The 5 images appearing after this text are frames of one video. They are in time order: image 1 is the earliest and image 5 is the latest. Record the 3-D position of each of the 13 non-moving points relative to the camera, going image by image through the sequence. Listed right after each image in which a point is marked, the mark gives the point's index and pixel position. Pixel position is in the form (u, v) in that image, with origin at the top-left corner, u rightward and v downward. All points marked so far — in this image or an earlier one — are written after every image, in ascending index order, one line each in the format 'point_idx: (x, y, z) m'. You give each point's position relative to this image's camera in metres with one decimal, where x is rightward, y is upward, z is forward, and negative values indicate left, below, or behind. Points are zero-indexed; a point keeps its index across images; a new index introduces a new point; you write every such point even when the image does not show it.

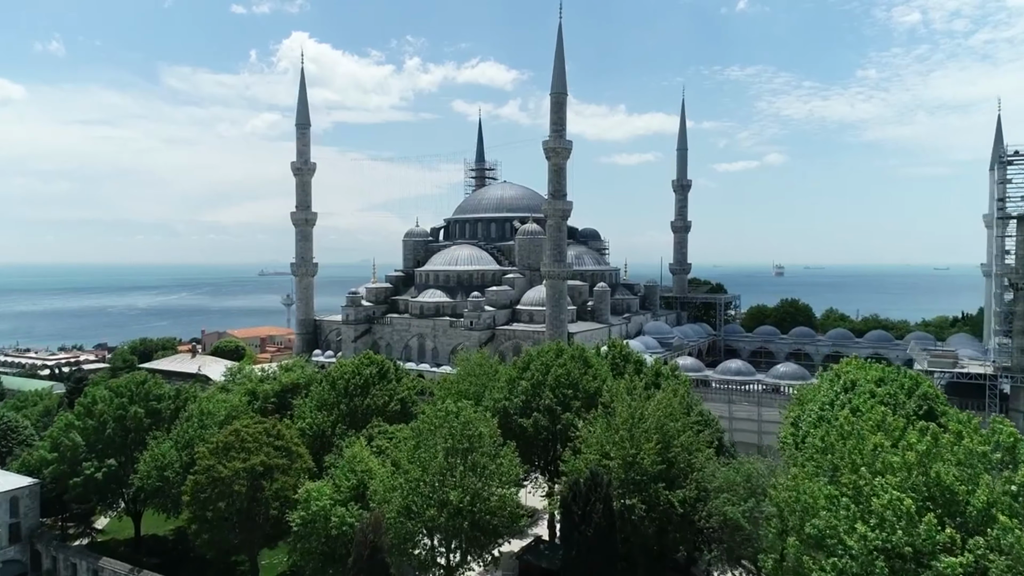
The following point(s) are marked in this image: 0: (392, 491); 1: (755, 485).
0: (-6.1, -10.4, +18.7) m
1: (+12.1, -9.8, +18.2) m
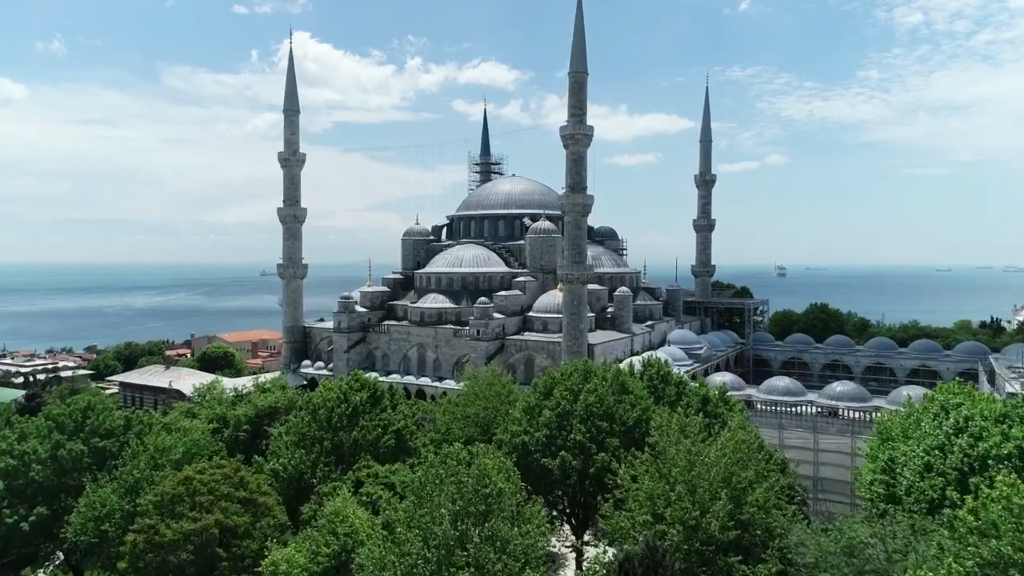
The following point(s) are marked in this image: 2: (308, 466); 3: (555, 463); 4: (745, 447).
0: (-5.0, -10.8, +14.1) m
1: (+13.2, -10.3, +13.7) m
2: (-10.9, -9.5, +19.6) m
3: (+2.2, -9.1, +19.0) m
4: (+10.7, -7.3, +16.8) m
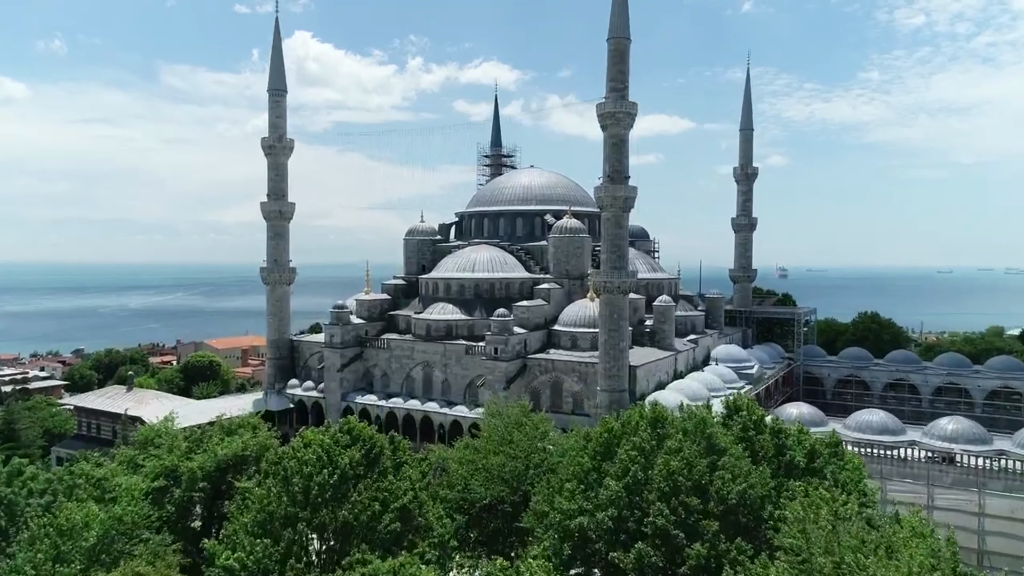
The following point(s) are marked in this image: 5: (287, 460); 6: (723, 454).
0: (-3.0, -11.6, +8.3) m
1: (+15.2, -11.1, +7.9) m
2: (-8.9, -10.2, +13.8) m
3: (+4.2, -9.9, +13.2) m
4: (+12.7, -8.1, +11.0) m
5: (-9.4, -7.2, +15.4) m
6: (+8.8, -7.0, +15.3) m
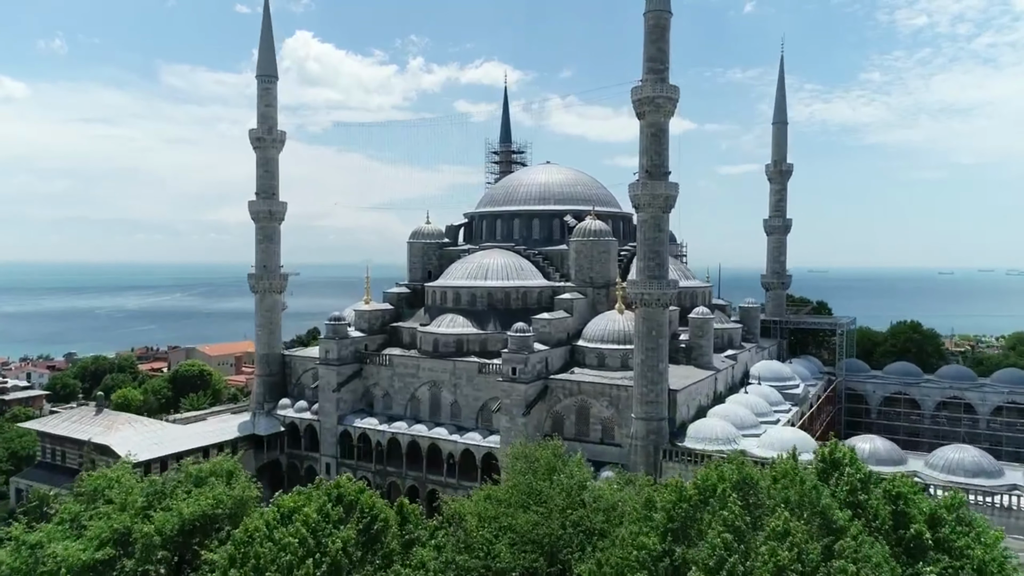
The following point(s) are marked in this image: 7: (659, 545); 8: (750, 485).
0: (-1.5, -12.4, +4.6) m
1: (+16.7, -11.9, +4.1) m
2: (-7.5, -11.0, +10.0) m
3: (+5.7, -10.7, +9.5) m
4: (+14.1, -8.9, +7.2) m
5: (-8.0, -8.0, +11.7) m
6: (+10.3, -7.8, +11.6) m
7: (+4.8, -8.2, +12.0) m
8: (+8.1, -6.8, +12.6) m
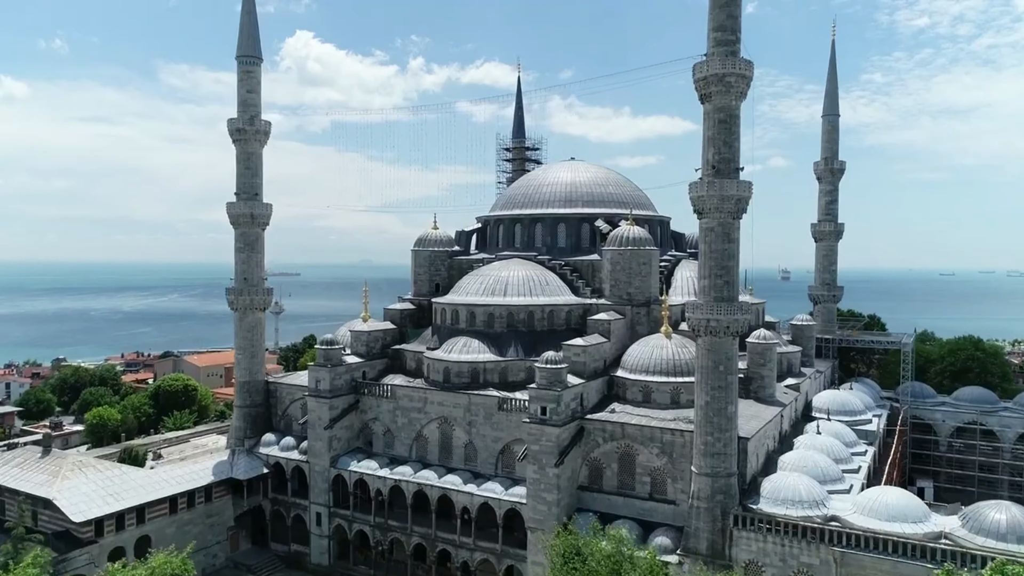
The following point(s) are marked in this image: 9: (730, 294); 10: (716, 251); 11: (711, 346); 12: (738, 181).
0: (+0.2, -13.6, -0.2) m
1: (+18.4, -13.2, -0.6) m
2: (-5.7, -12.3, +5.3) m
3: (+7.5, -12.0, +4.7) m
4: (+15.9, -10.2, +2.5) m
5: (-6.2, -9.3, +6.9) m
6: (+12.0, -9.1, +6.8) m
7: (+6.6, -9.5, +7.3) m
8: (+9.9, -8.0, +7.9) m
9: (+11.7, -0.3, +19.8) m
10: (+11.1, +2.0, +19.8) m
11: (+10.7, -3.1, +19.7) m
12: (+12.1, +5.7, +19.6) m
